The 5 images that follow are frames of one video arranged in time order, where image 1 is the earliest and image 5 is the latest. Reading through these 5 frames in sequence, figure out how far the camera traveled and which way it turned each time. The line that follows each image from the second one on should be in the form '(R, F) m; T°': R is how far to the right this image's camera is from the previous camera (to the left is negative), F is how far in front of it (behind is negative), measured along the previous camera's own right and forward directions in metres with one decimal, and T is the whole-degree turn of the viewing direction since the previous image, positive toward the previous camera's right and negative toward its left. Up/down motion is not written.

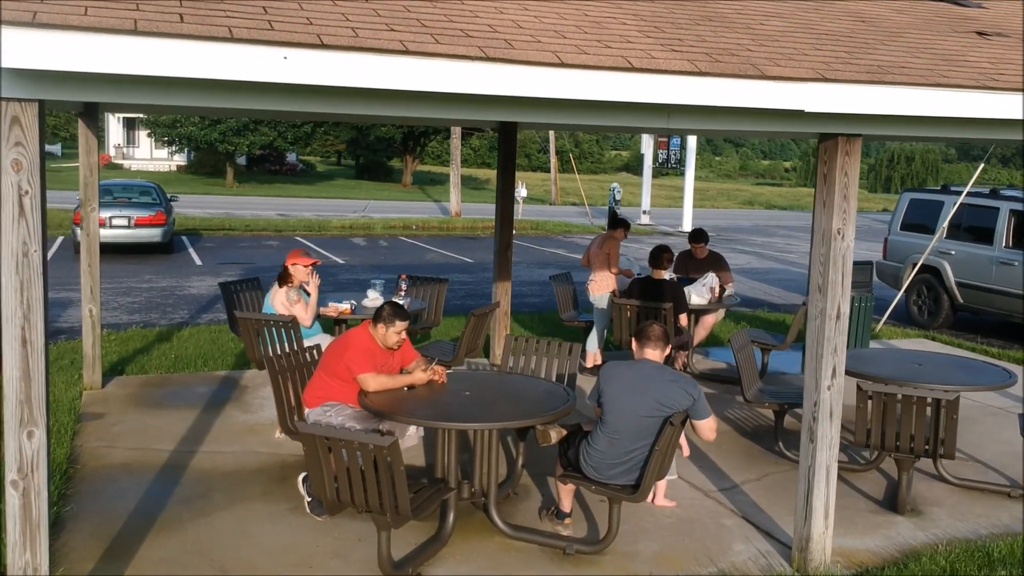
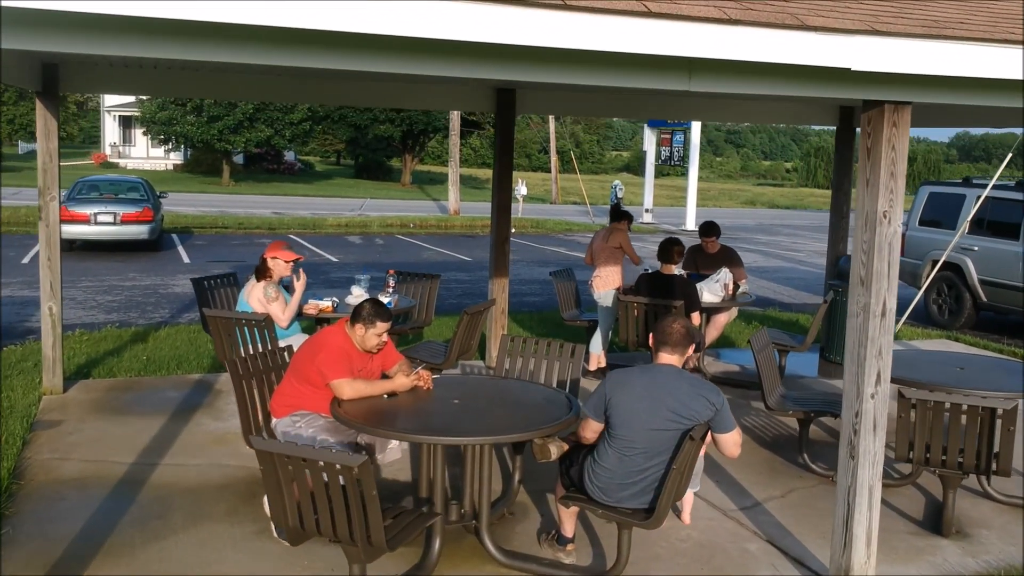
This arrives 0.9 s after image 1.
(0.0, +0.7) m; 0°
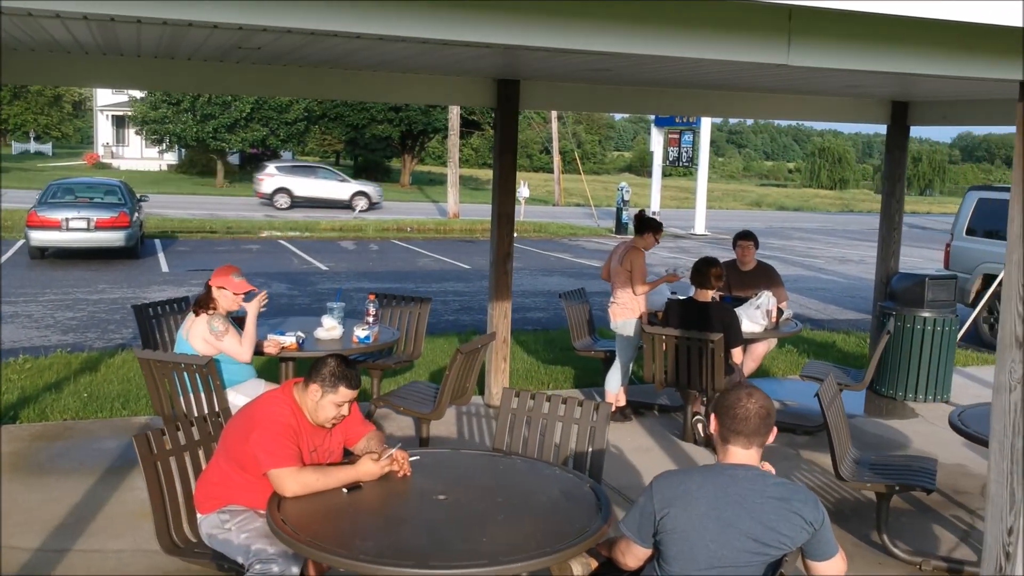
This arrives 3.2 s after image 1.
(0.0, +1.3) m; 0°
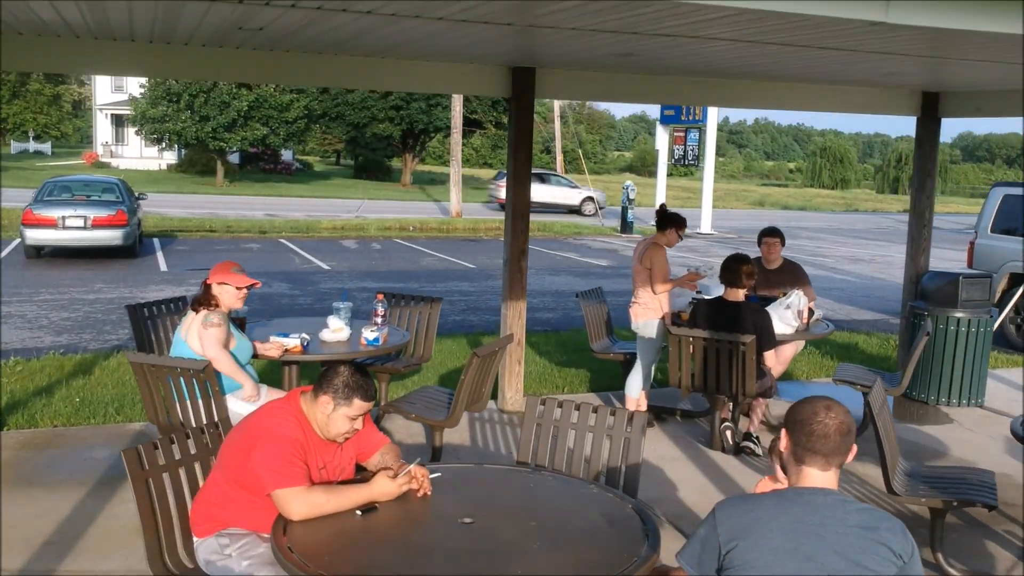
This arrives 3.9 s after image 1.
(-0.1, +0.4) m; 0°
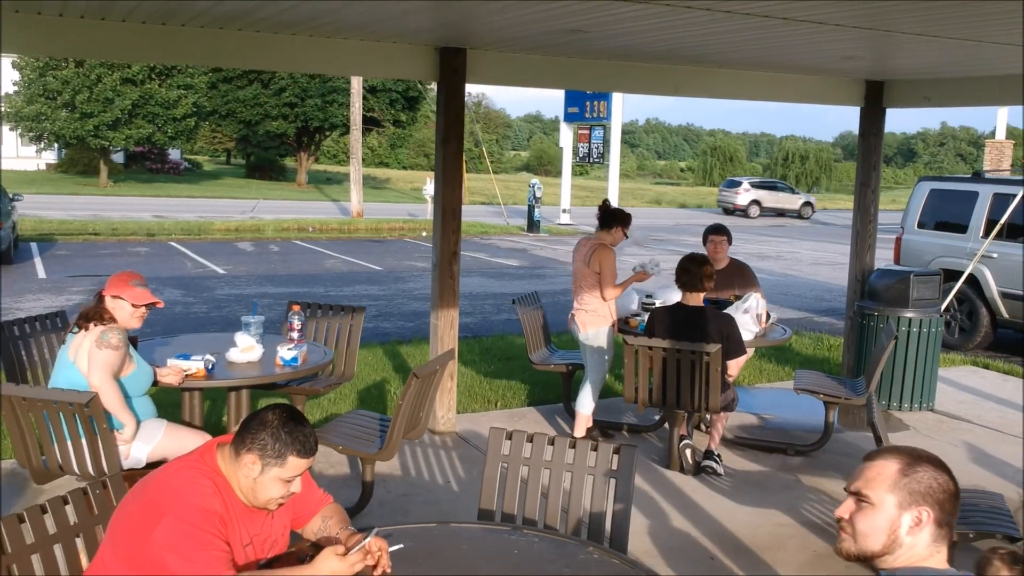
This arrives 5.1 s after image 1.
(-0.2, +0.7) m; +6°
